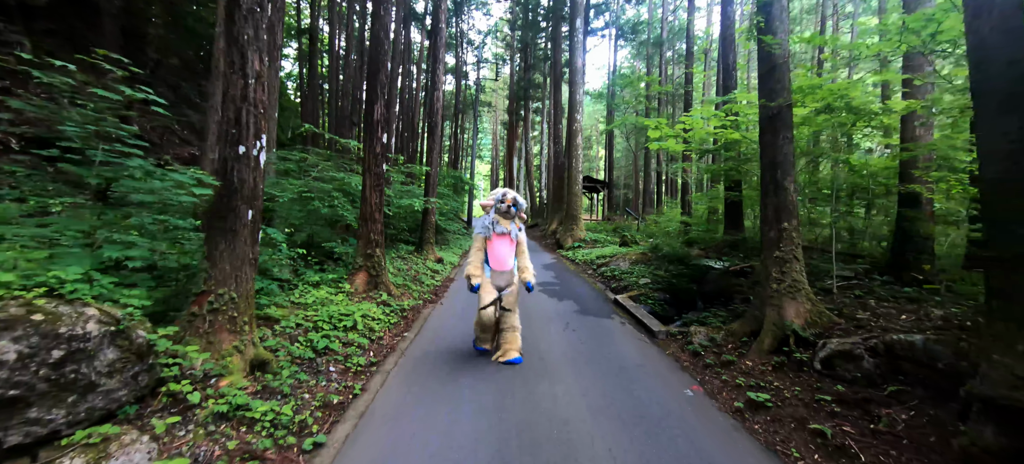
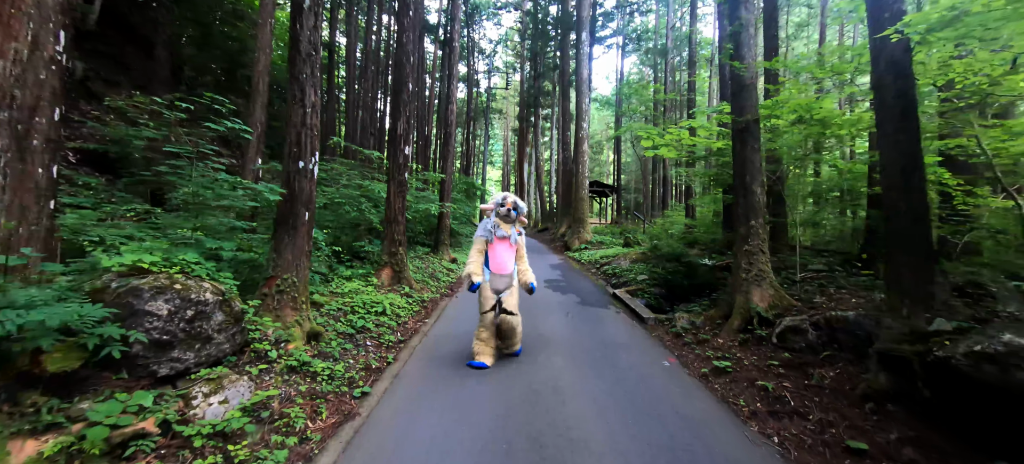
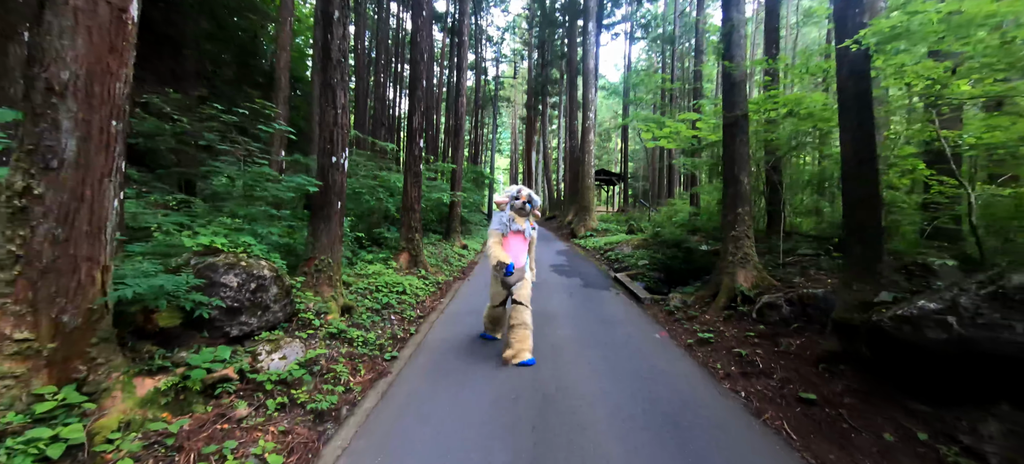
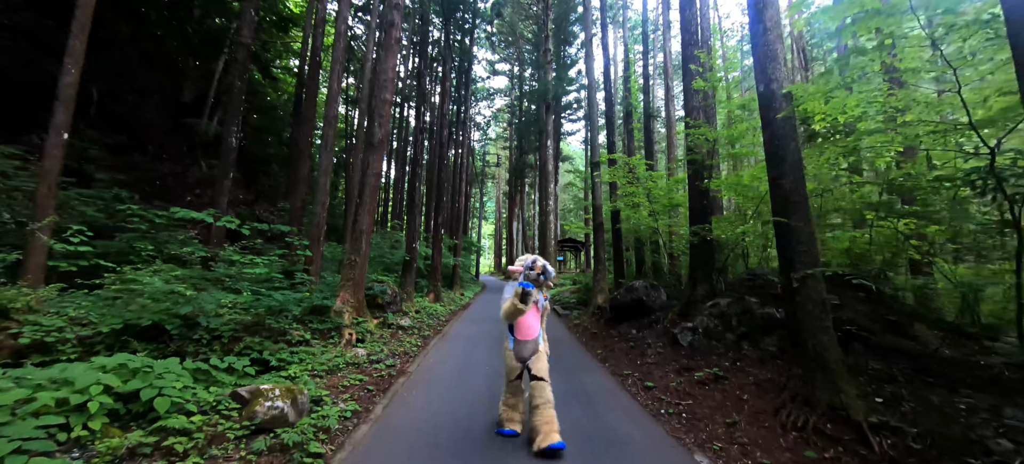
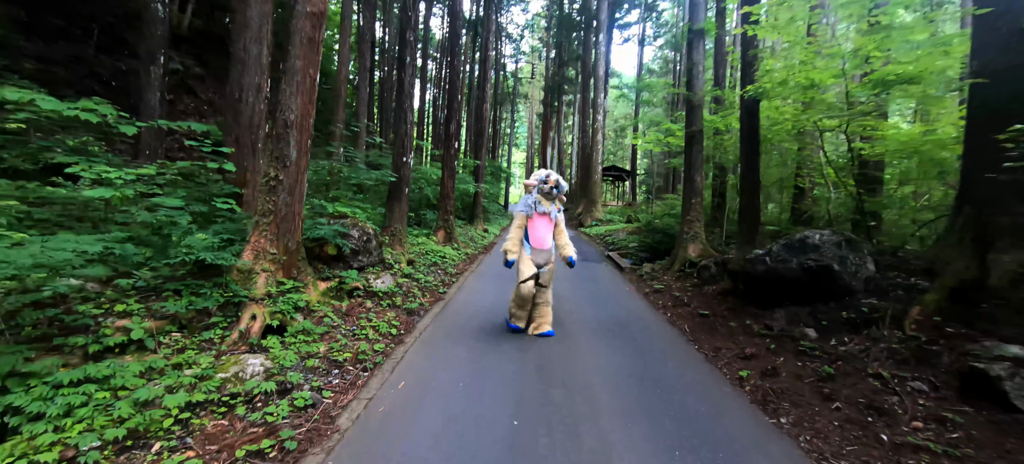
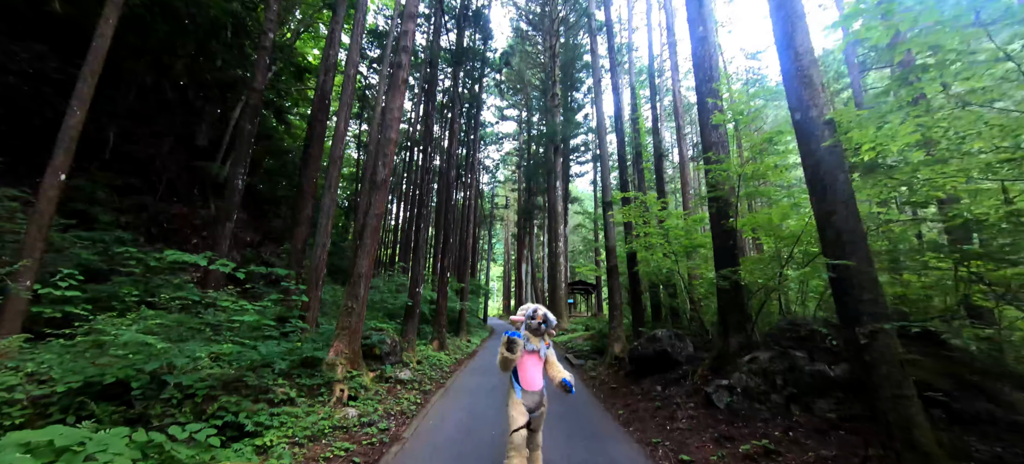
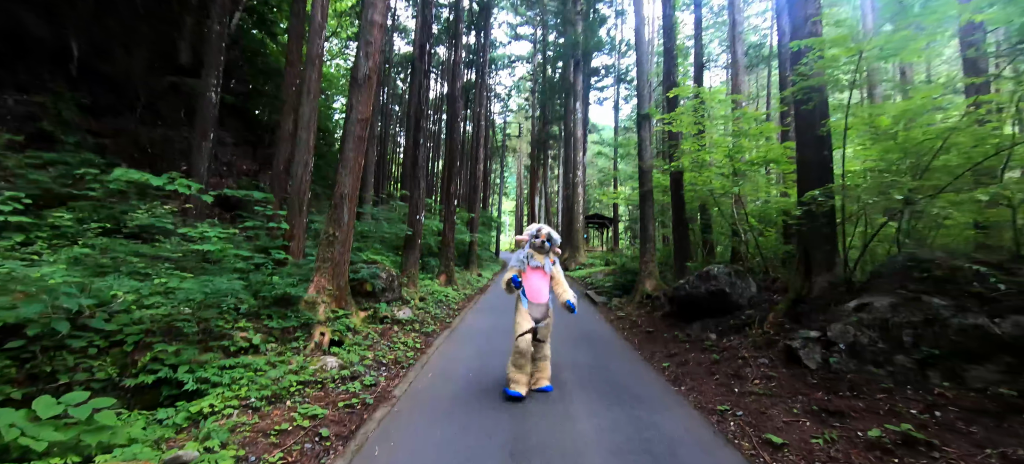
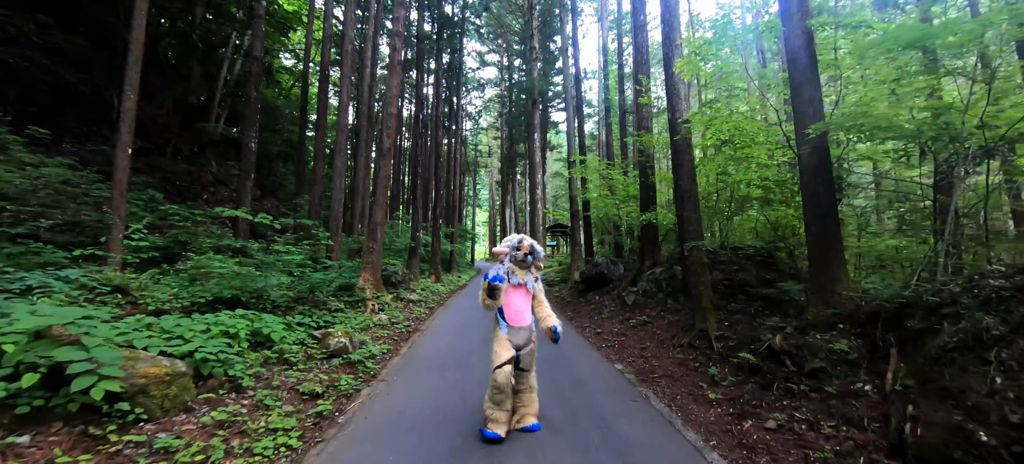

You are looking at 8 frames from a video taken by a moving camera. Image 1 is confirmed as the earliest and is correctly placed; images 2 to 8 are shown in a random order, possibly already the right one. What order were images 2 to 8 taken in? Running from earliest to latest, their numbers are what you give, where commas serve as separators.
2, 3, 5, 7, 6, 4, 8
